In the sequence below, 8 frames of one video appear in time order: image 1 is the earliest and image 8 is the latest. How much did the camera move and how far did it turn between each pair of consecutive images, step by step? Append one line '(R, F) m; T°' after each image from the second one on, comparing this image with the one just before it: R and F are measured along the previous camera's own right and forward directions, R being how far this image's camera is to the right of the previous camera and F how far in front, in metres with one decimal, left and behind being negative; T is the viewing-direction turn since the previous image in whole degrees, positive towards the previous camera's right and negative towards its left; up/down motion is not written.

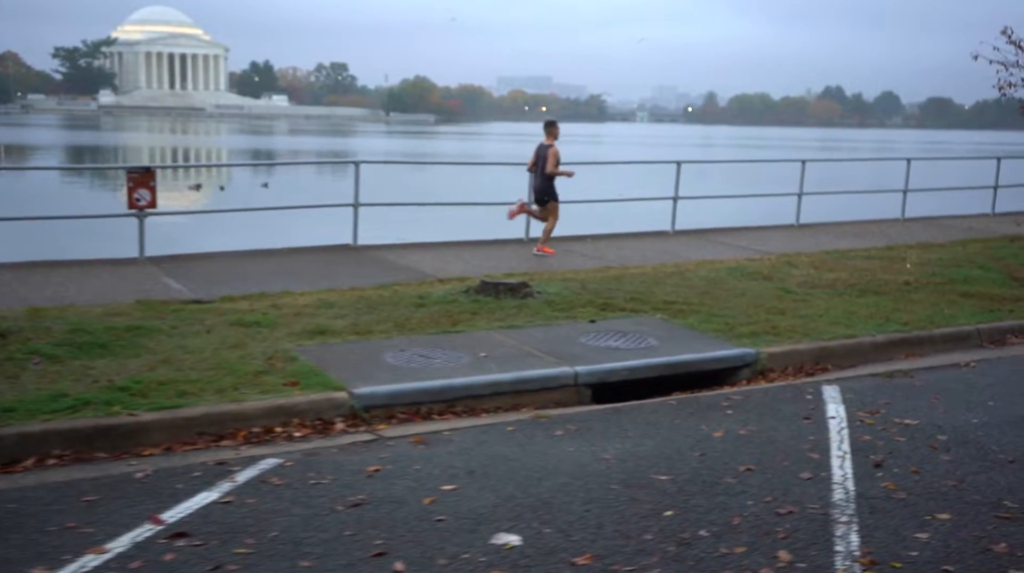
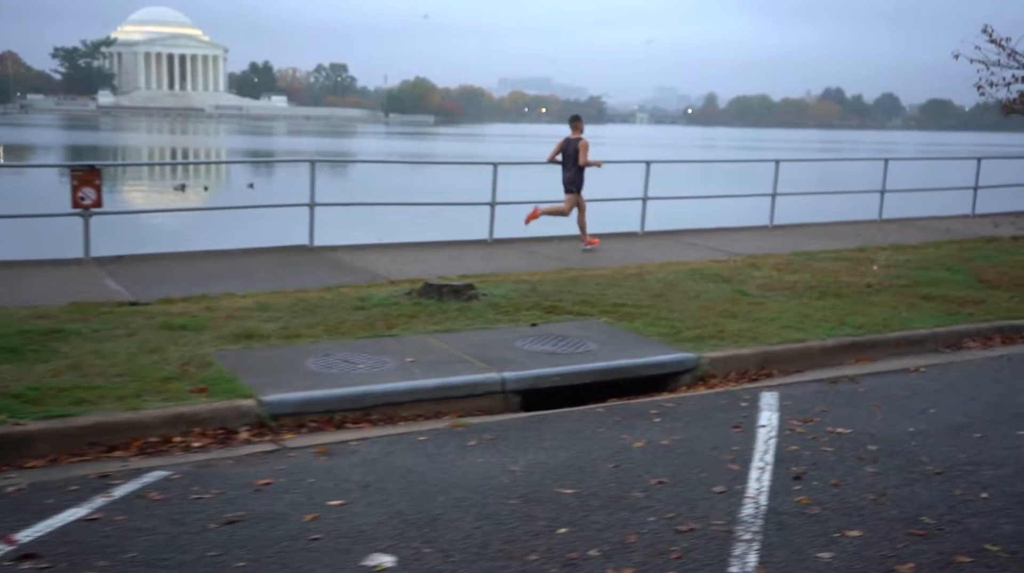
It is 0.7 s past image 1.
(+0.5, +0.3) m; 0°
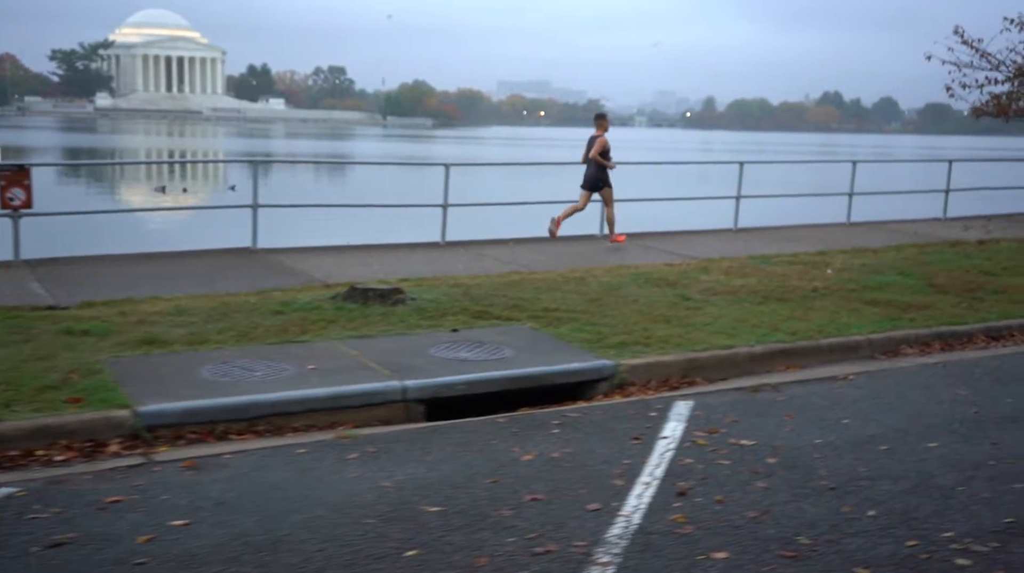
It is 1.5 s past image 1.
(+0.6, +0.3) m; 0°
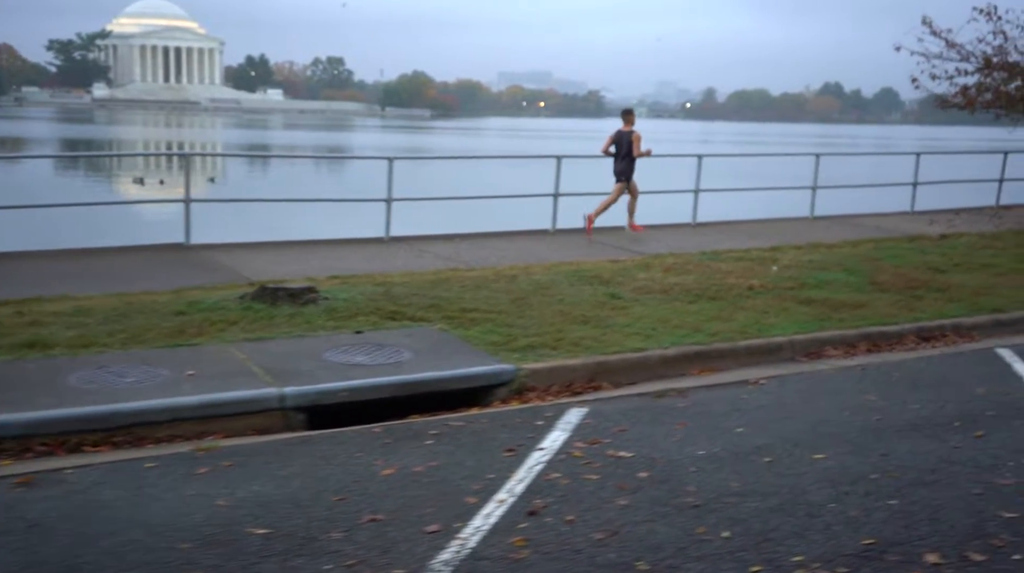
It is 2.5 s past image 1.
(+0.7, +0.3) m; 0°
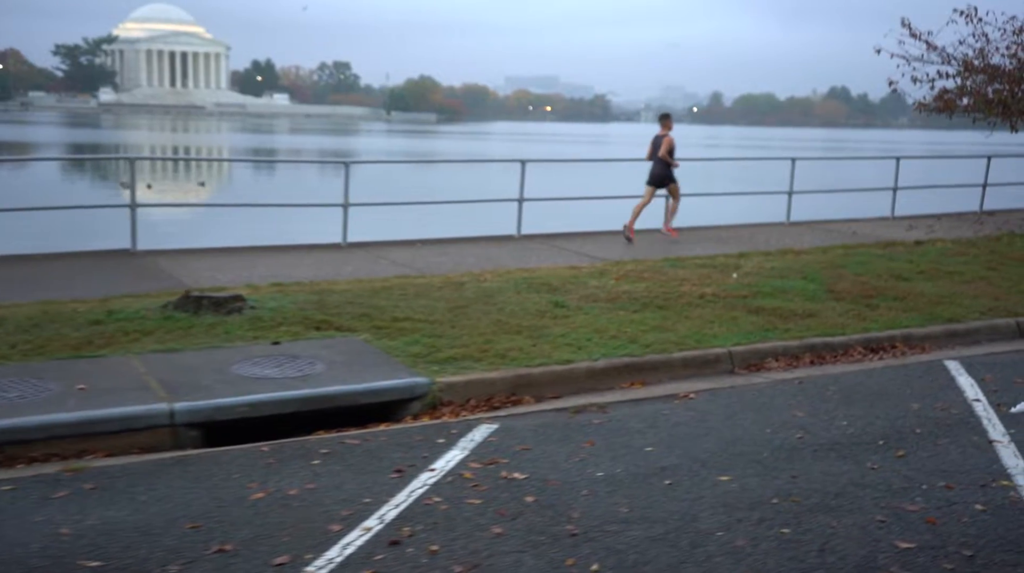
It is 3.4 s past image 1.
(+0.6, +0.3) m; 0°
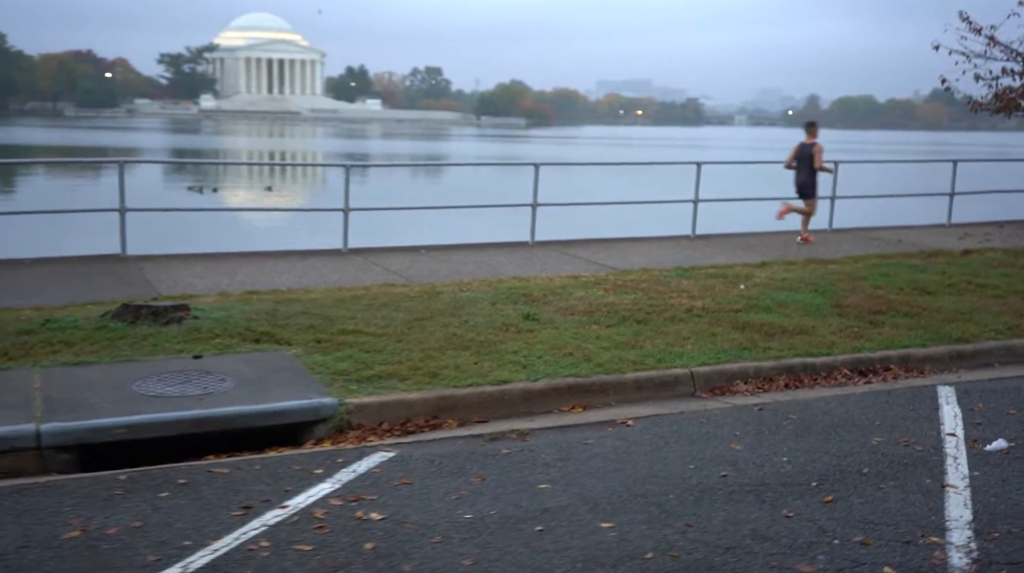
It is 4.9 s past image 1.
(+1.1, +0.7) m; -4°
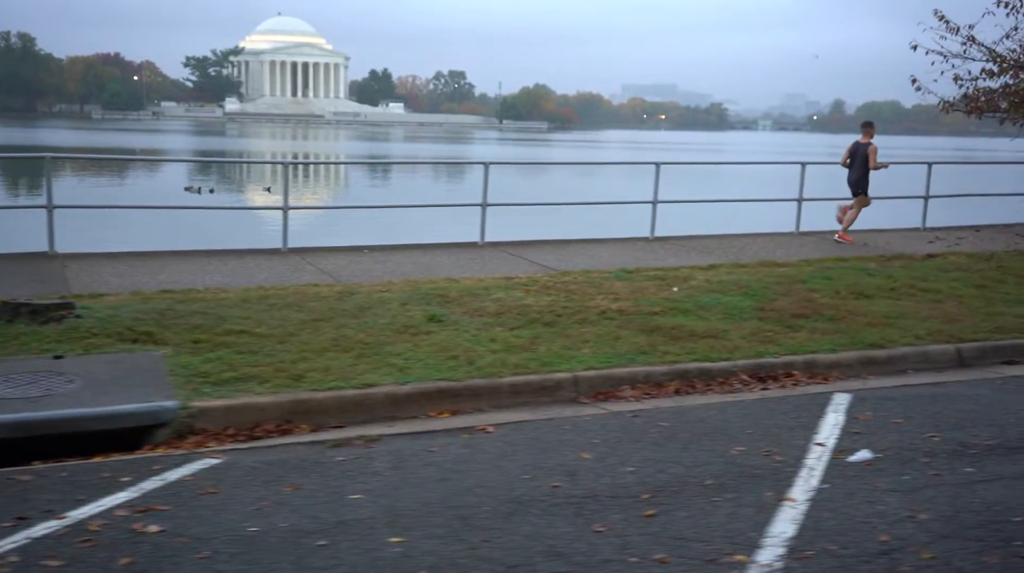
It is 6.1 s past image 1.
(+1.0, +0.3) m; -1°
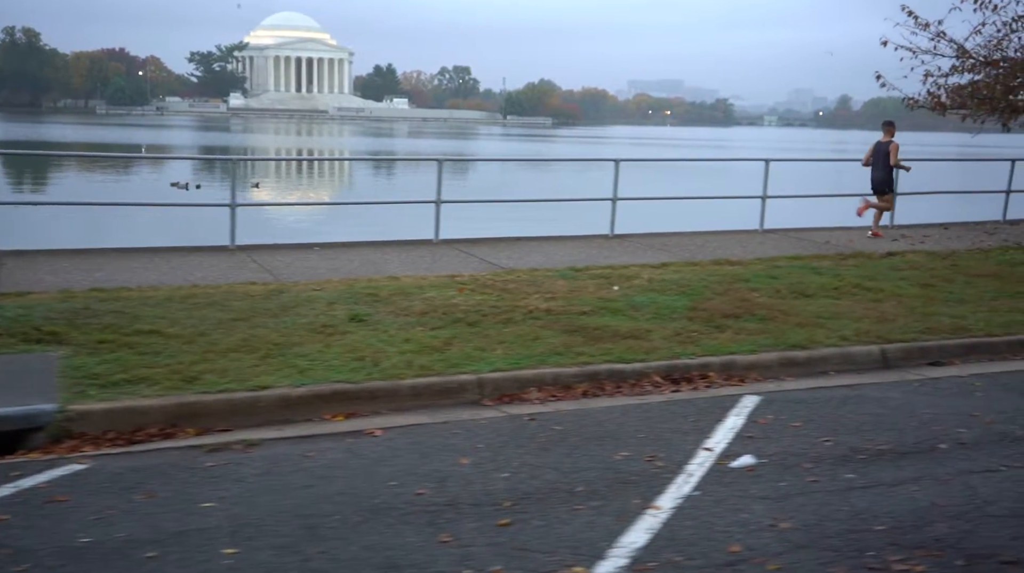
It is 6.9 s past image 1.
(+0.7, +0.1) m; 0°
